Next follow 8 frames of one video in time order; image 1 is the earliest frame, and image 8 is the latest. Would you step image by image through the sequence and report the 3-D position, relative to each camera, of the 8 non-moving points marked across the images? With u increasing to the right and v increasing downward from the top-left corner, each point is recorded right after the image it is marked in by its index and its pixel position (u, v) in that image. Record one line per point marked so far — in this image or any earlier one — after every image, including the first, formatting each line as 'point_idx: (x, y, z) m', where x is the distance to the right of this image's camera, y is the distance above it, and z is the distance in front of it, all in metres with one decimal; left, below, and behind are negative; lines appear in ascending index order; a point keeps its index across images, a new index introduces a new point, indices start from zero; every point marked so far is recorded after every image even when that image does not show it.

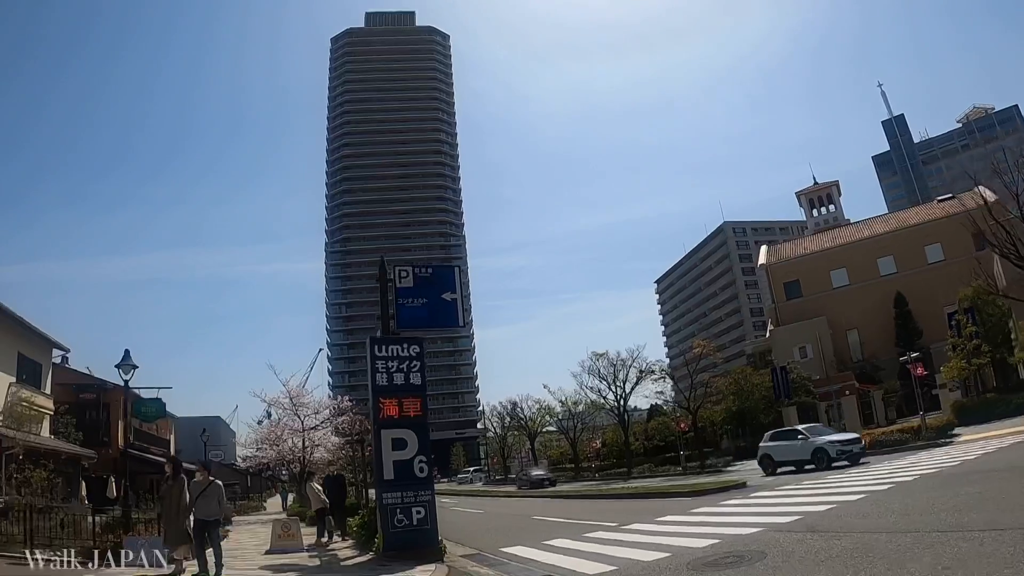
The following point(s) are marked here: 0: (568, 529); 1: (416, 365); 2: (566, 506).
0: (+1.3, -4.7, +13.9) m
1: (-1.4, -1.1, +10.2) m
2: (+1.5, -5.7, +18.3) m
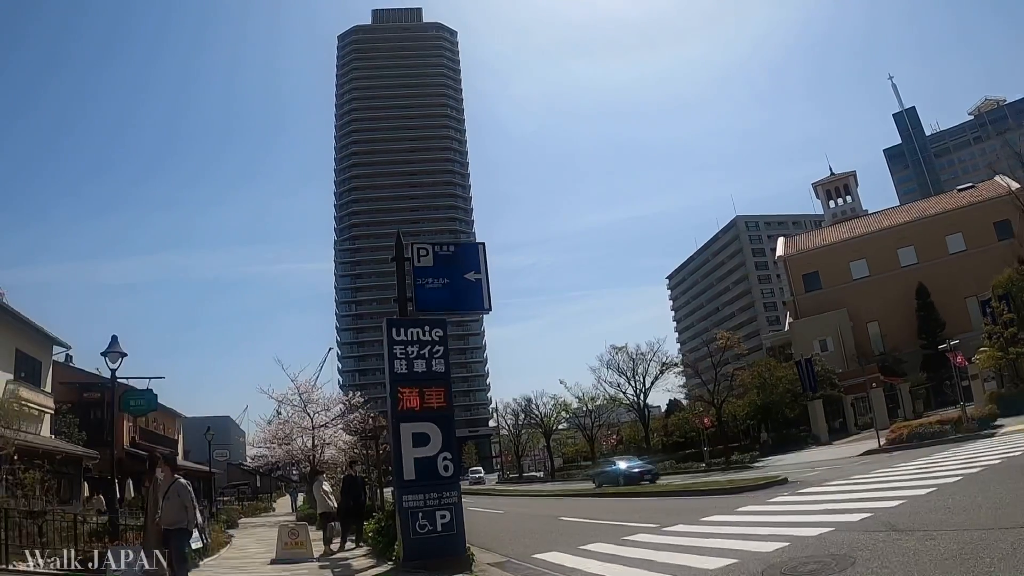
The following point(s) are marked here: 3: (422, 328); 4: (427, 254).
0: (+1.9, -4.4, +12.7) m
1: (-1.0, -0.8, +9.1) m
2: (+2.1, -5.3, +17.1) m
3: (-1.2, -0.5, +9.1) m
4: (-1.3, +0.5, +10.9) m
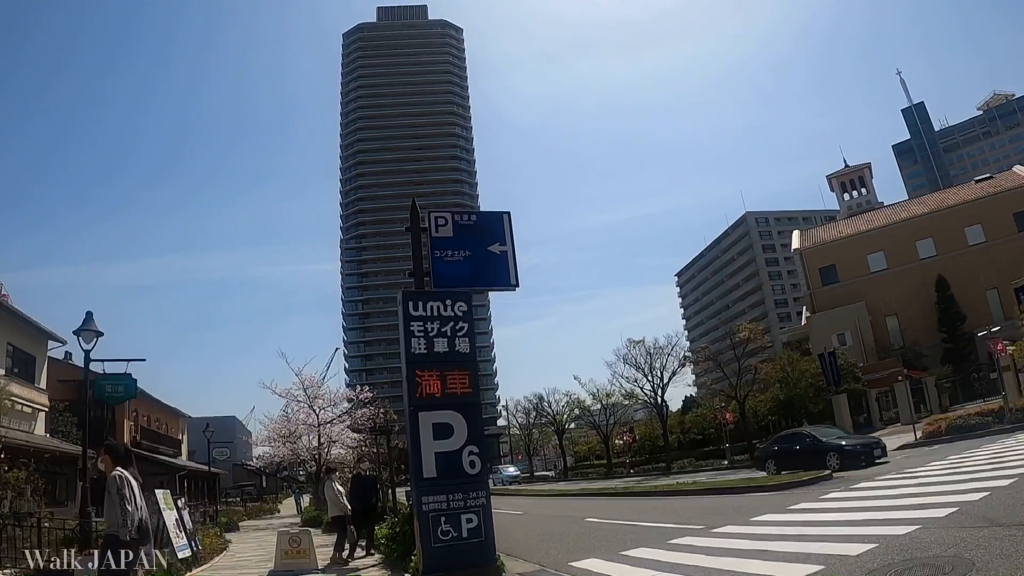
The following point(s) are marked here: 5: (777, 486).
0: (+2.3, -4.0, +11.5) m
1: (-0.6, -0.5, +7.9) m
2: (+2.6, -5.0, +15.8) m
3: (-0.8, -0.2, +7.9) m
4: (-0.9, +0.9, +9.7) m
5: (+6.3, -4.7, +16.5) m
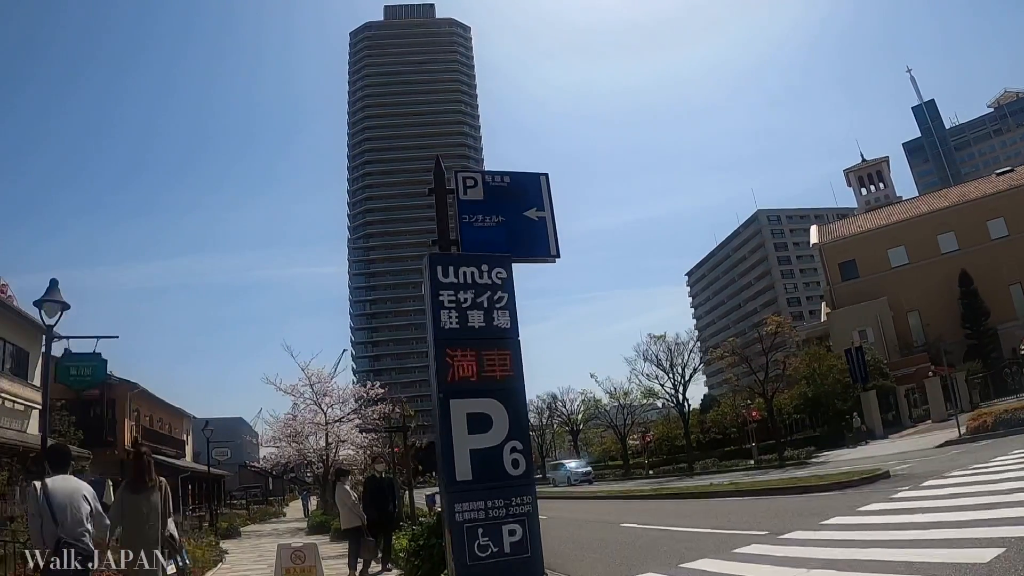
0: (+2.8, -3.6, +10.1) m
1: (-0.1, -0.1, +6.5) m
2: (+3.1, -4.6, +14.5) m
3: (-0.3, +0.2, +6.5) m
4: (-0.5, +1.2, +8.3) m
5: (+6.9, -4.3, +15.1) m
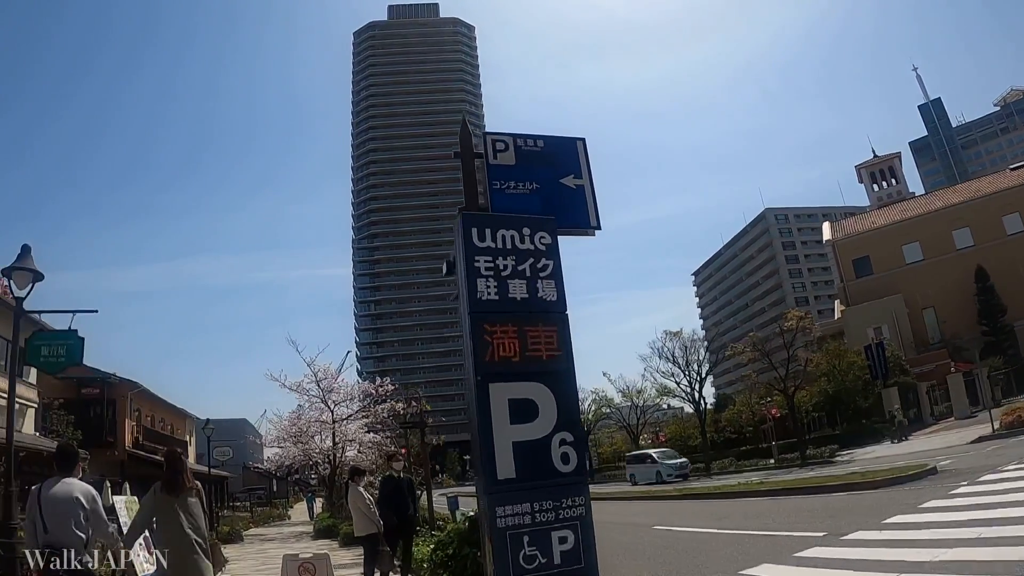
0: (+3.2, -3.4, +9.2) m
1: (+0.3, +0.2, +5.6) m
2: (+3.6, -4.3, +13.5) m
3: (+0.1, +0.5, +5.6) m
4: (-0.1, +1.5, +7.4) m
5: (+7.3, -4.0, +14.1) m
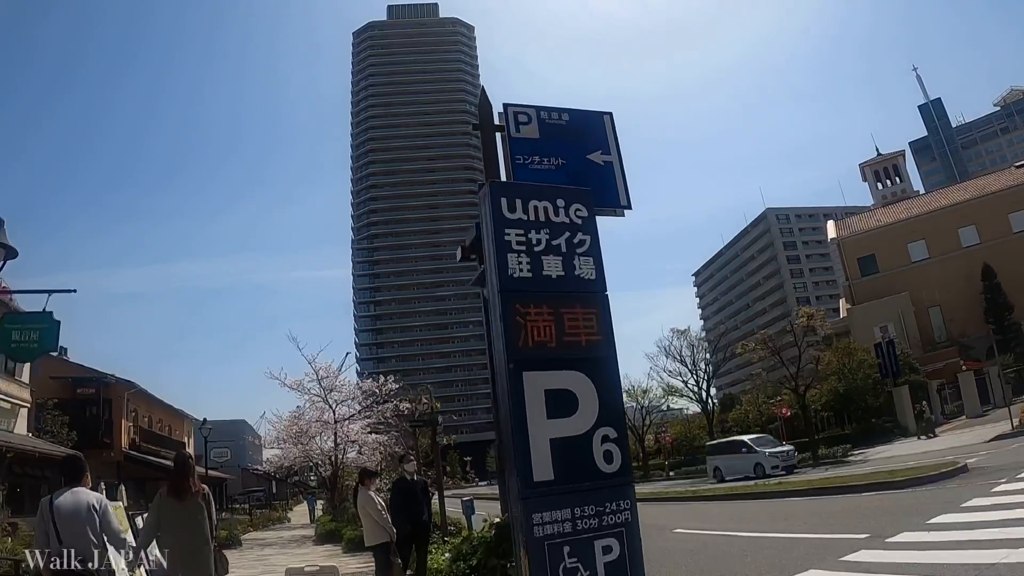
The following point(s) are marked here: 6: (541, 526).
0: (+3.4, -3.2, +8.6) m
1: (+0.5, +0.3, +5.0) m
2: (+3.8, -4.2, +12.9) m
3: (+0.3, +0.6, +5.0) m
4: (+0.2, +1.7, +6.8) m
5: (+7.5, -3.9, +13.5) m
6: (+0.2, -1.5, +4.3) m
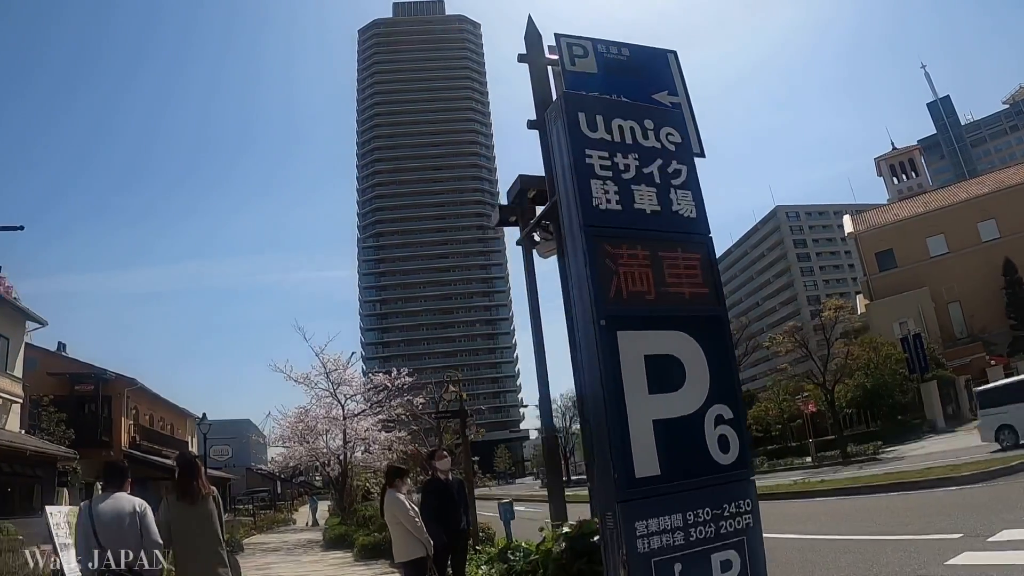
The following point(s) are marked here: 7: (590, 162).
0: (+3.9, -2.9, +7.4) m
1: (+0.9, +0.7, +3.9) m
2: (+4.3, -3.9, +11.8) m
3: (+0.7, +1.0, +3.9) m
4: (+0.6, +2.0, +5.7) m
5: (+8.0, -3.5, +12.4) m
6: (+0.6, -1.1, +3.2) m
7: (+0.4, +0.7, +3.6) m
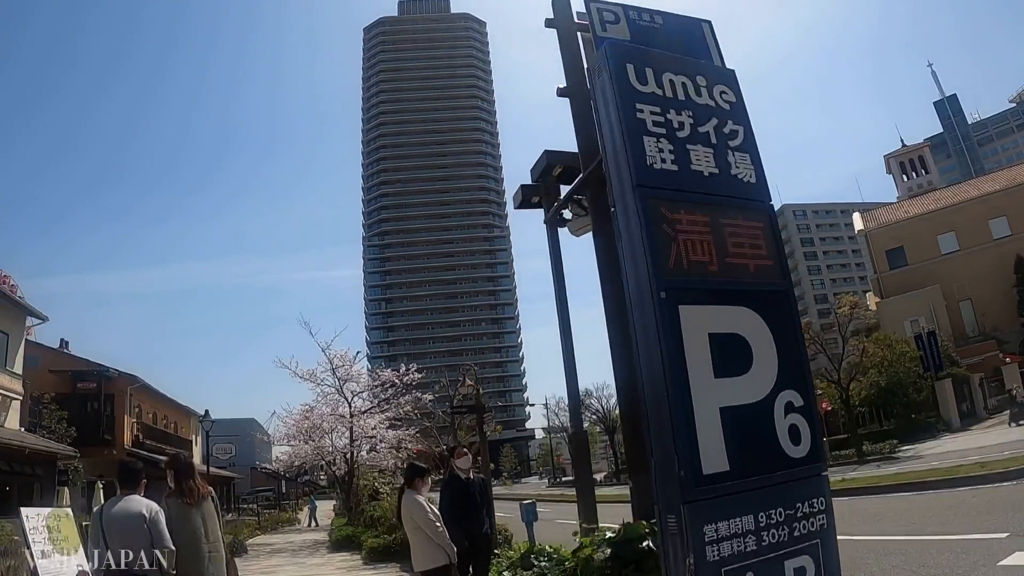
0: (+4.1, -2.7, +7.0) m
1: (+1.1, +0.8, +3.4) m
2: (+4.5, -3.7, +11.3) m
3: (+0.9, +1.1, +3.5) m
4: (+0.8, +2.1, +5.3) m
5: (+8.2, -3.4, +11.9) m
6: (+0.8, -1.0, +2.7) m
7: (+0.6, +0.8, +3.2) m
